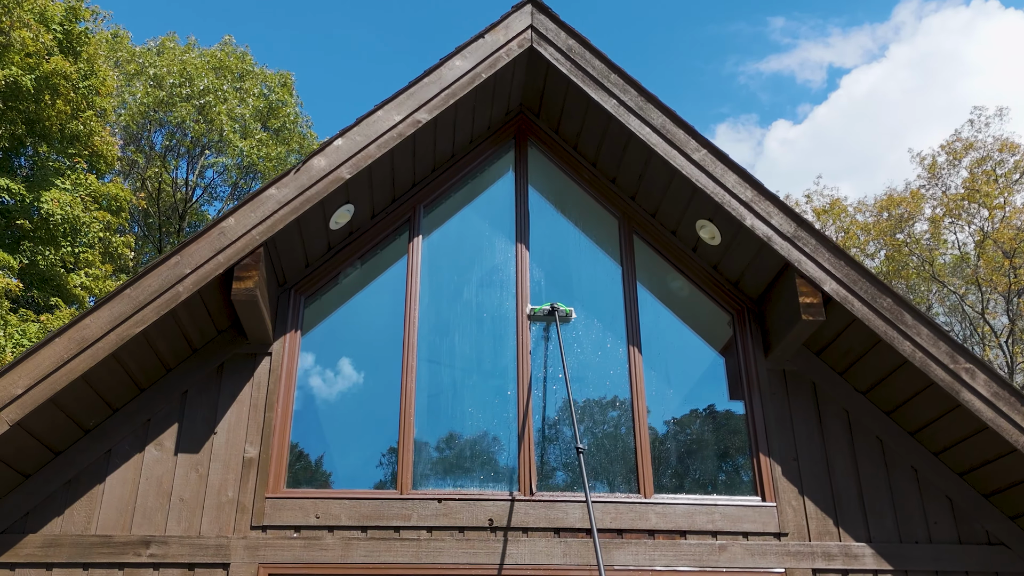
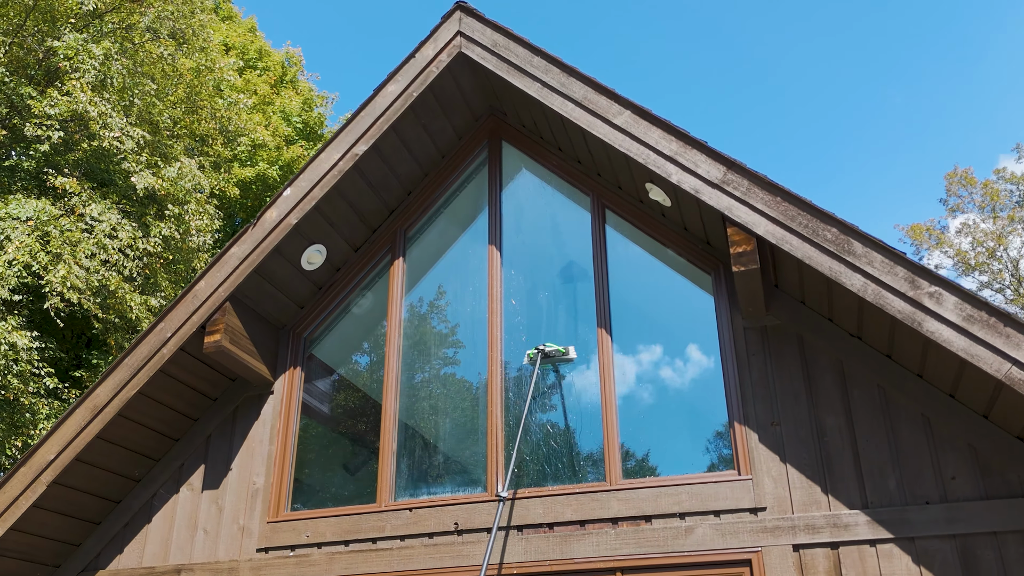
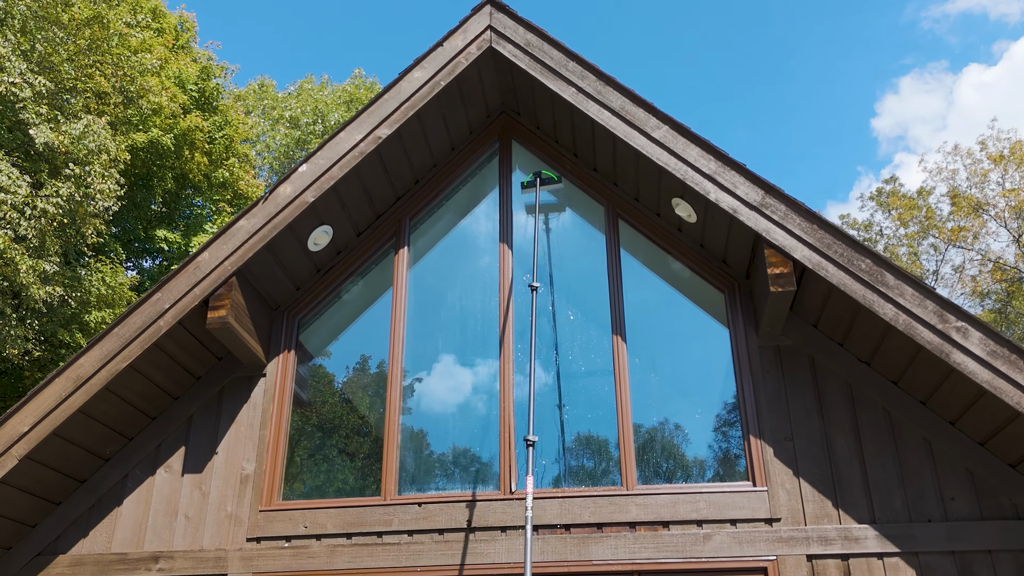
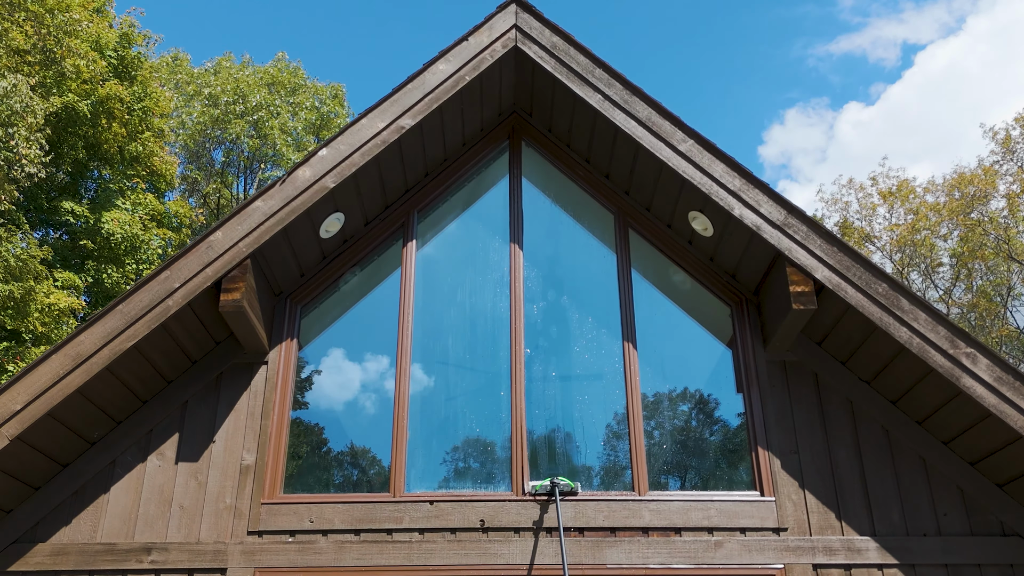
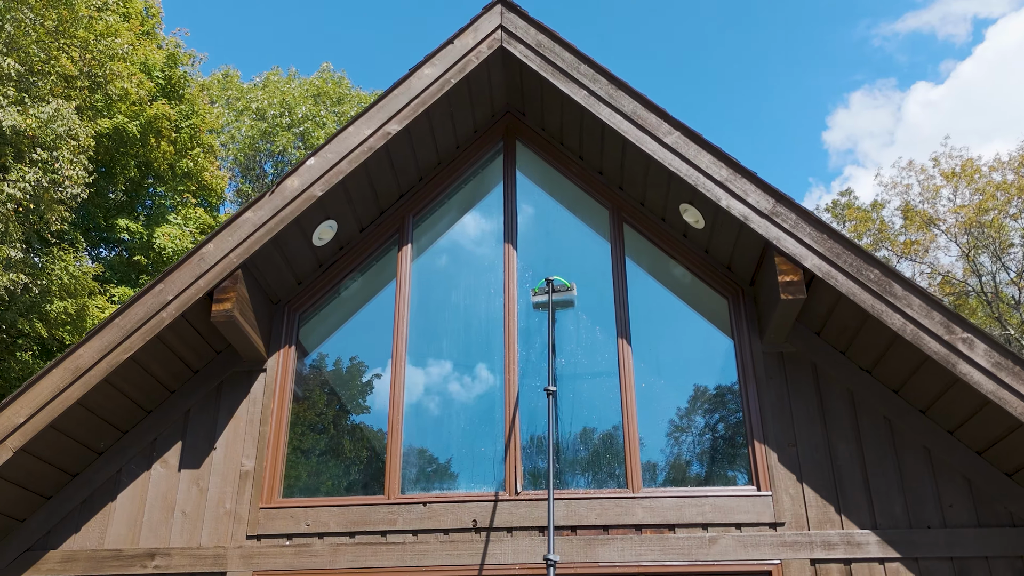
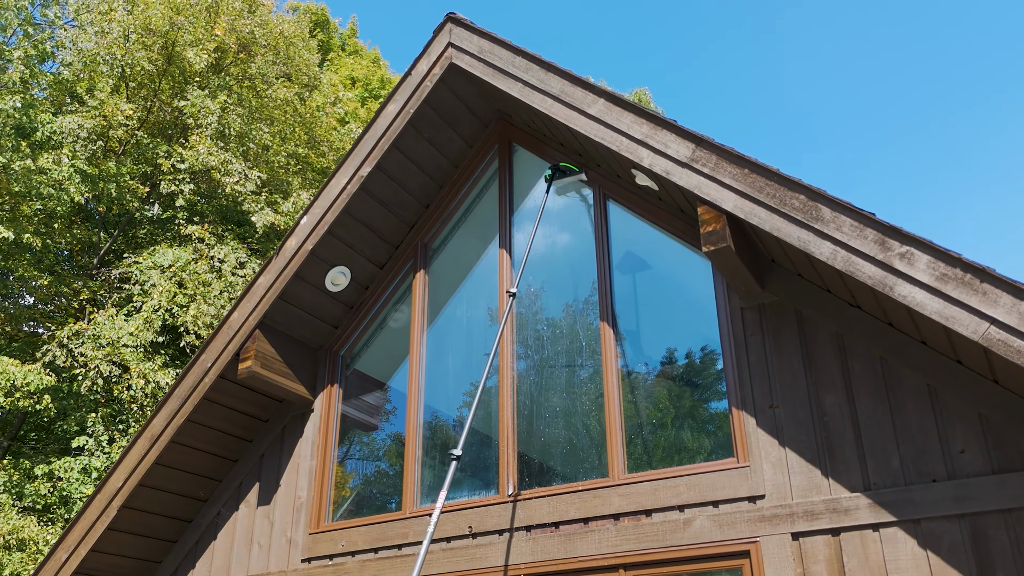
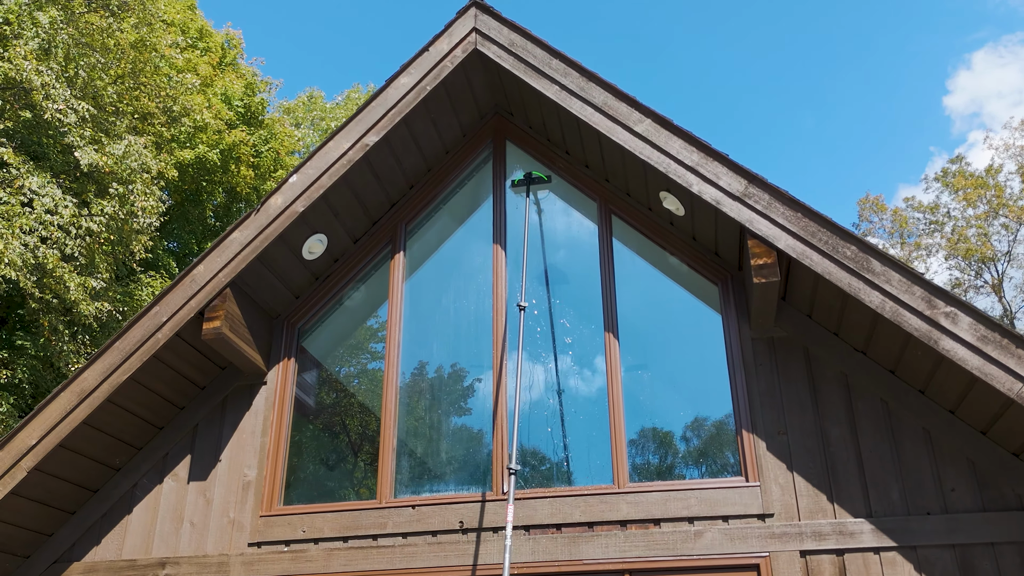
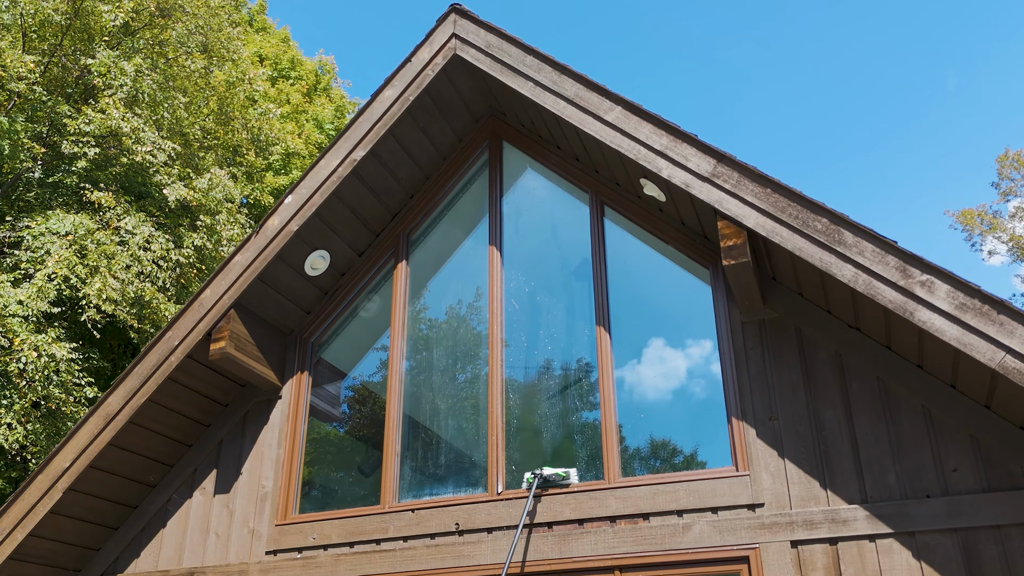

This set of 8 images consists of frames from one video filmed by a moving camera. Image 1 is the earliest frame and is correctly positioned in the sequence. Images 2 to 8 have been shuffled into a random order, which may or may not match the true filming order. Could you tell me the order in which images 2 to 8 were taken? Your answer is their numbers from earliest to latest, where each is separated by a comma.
4, 5, 3, 7, 2, 8, 6
